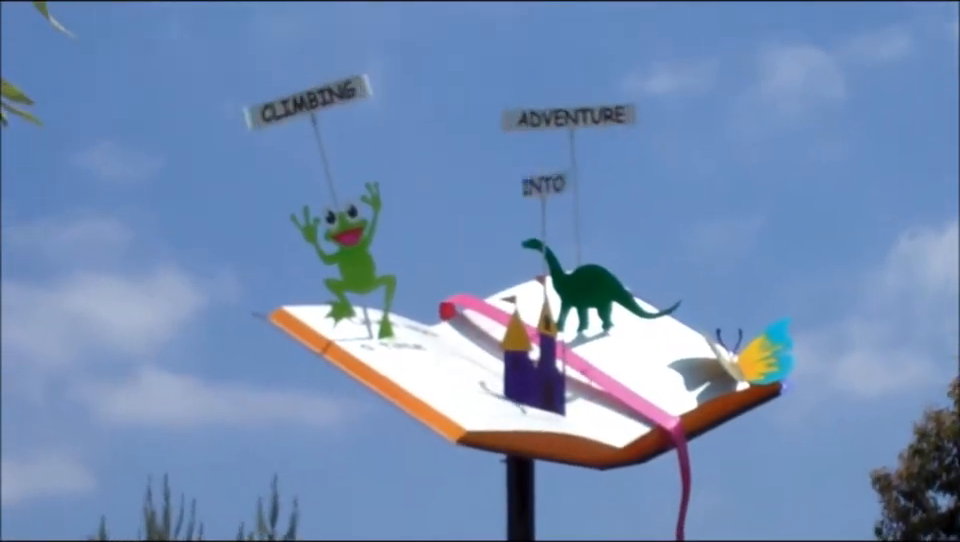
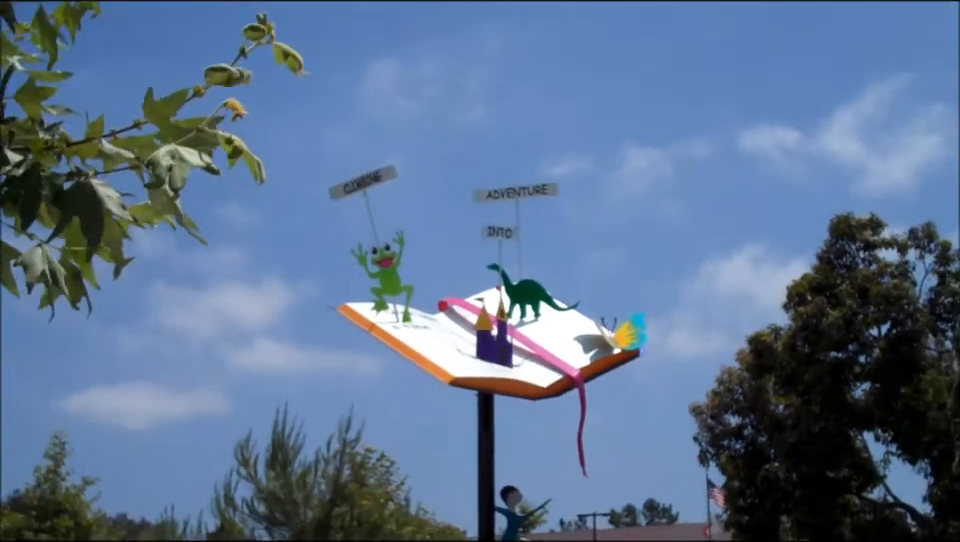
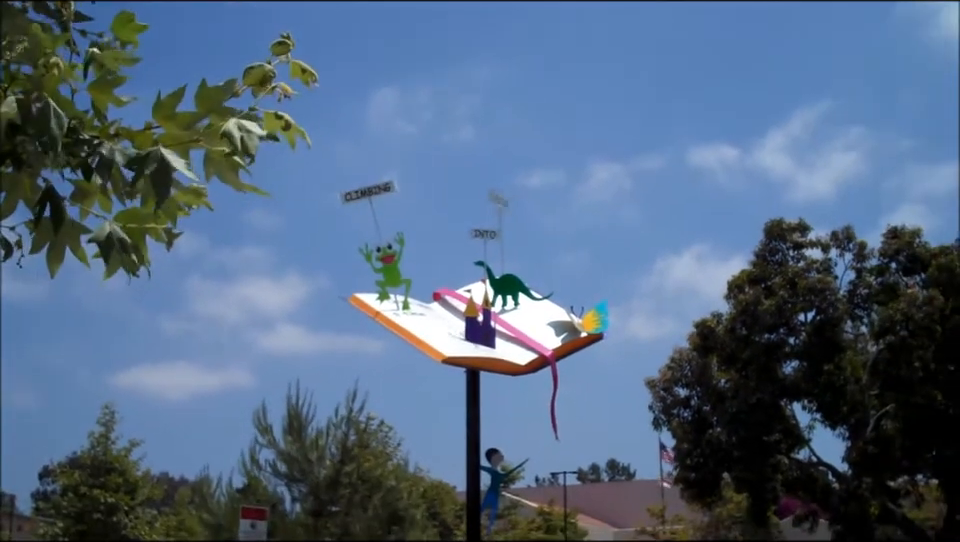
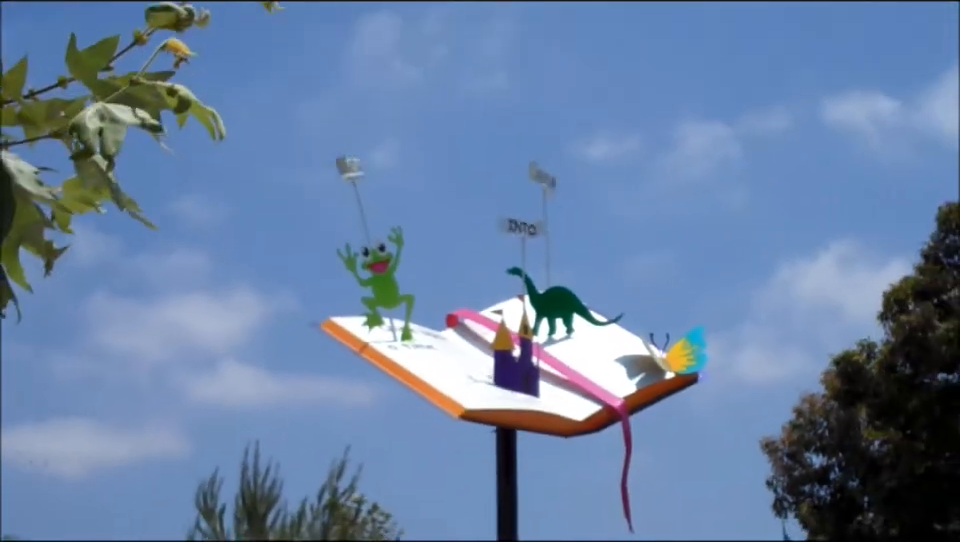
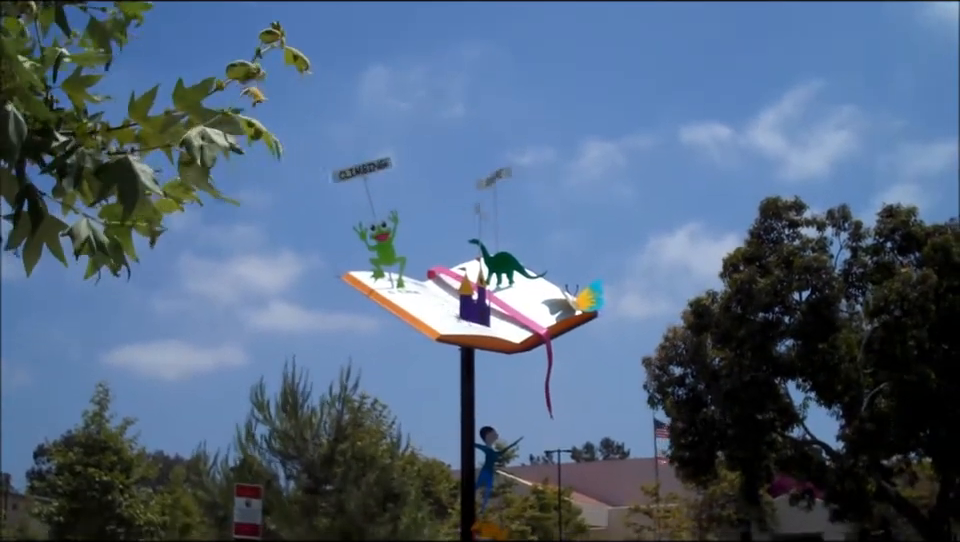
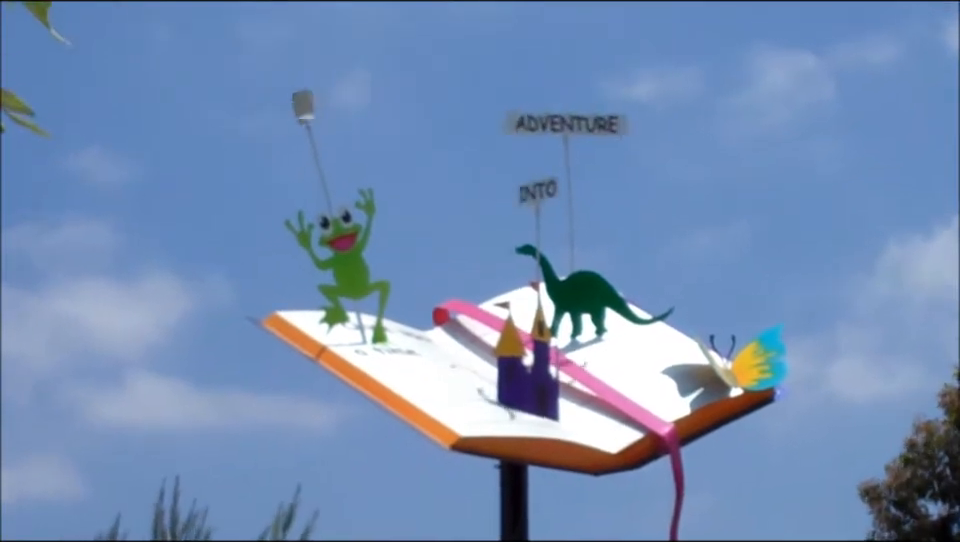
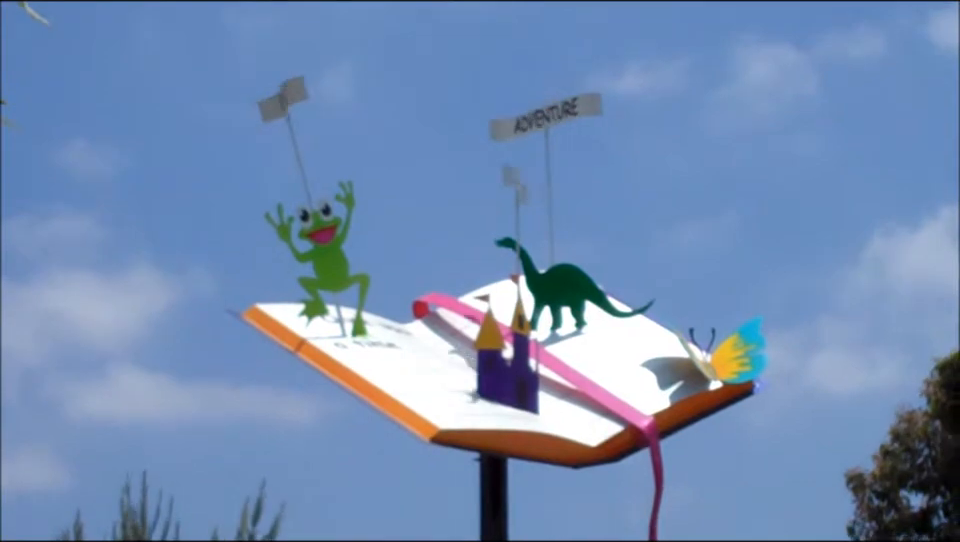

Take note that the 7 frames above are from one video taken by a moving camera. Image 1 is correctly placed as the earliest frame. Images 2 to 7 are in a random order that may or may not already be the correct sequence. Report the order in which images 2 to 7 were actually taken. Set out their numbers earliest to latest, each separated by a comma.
7, 6, 4, 2, 3, 5
